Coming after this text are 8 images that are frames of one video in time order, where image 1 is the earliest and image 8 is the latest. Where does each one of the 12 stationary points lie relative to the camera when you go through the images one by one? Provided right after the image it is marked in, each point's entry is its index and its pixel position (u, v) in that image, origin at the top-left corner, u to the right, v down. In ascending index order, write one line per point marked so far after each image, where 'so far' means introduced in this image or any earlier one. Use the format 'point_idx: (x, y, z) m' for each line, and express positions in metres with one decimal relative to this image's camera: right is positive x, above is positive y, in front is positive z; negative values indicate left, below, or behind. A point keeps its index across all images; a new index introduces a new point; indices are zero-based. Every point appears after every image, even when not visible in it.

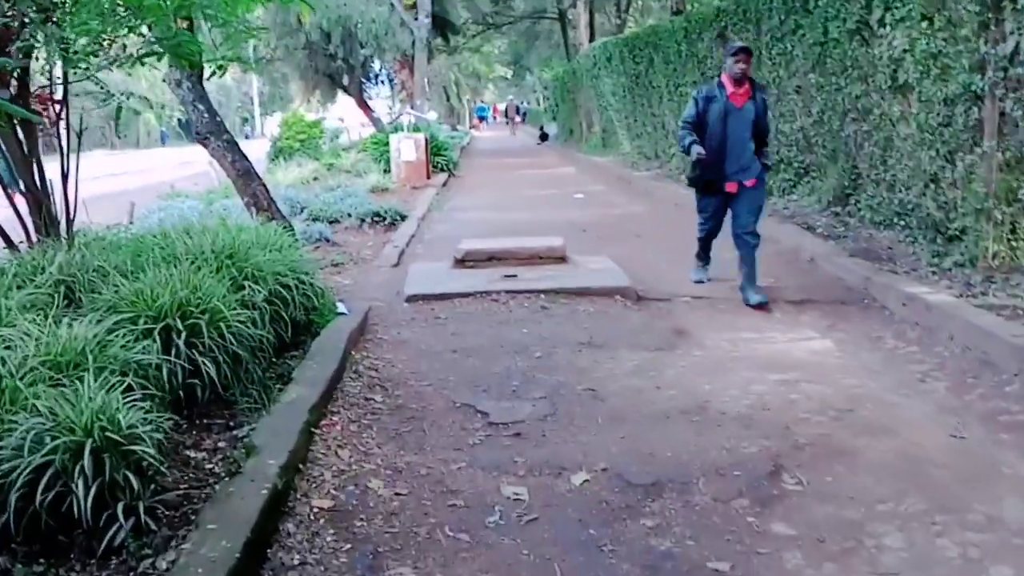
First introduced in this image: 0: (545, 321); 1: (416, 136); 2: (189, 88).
0: (+0.2, -0.3, +6.5) m
1: (-1.9, +3.0, +17.7) m
2: (-3.2, +2.0, +9.0) m
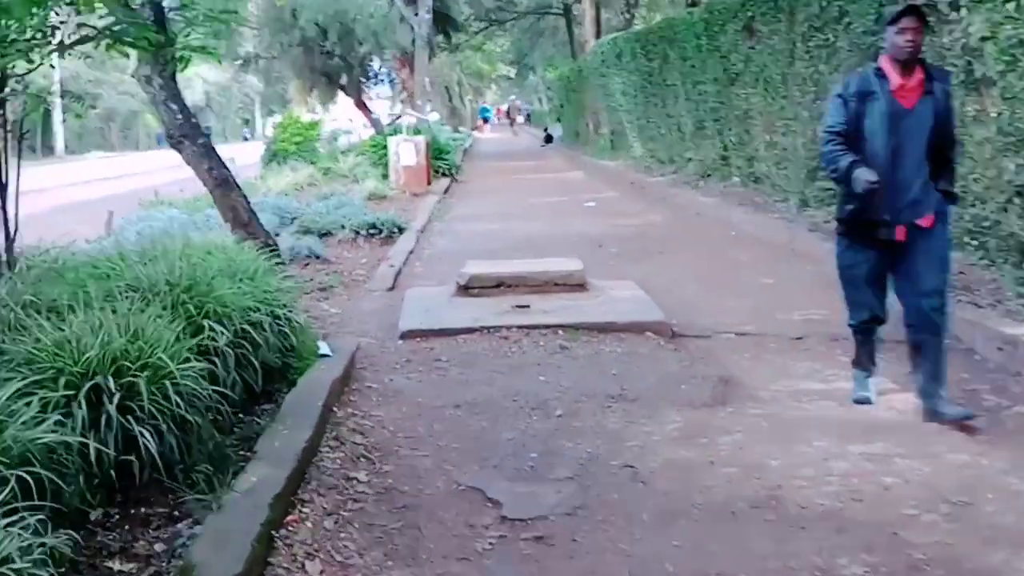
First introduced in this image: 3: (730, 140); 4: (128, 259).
0: (+0.3, -0.5, +5.5) m
1: (-1.8, +2.7, +16.7) m
2: (-3.1, +1.8, +8.0) m
3: (+3.5, +2.3, +14.4) m
4: (-2.6, +0.2, +6.0) m
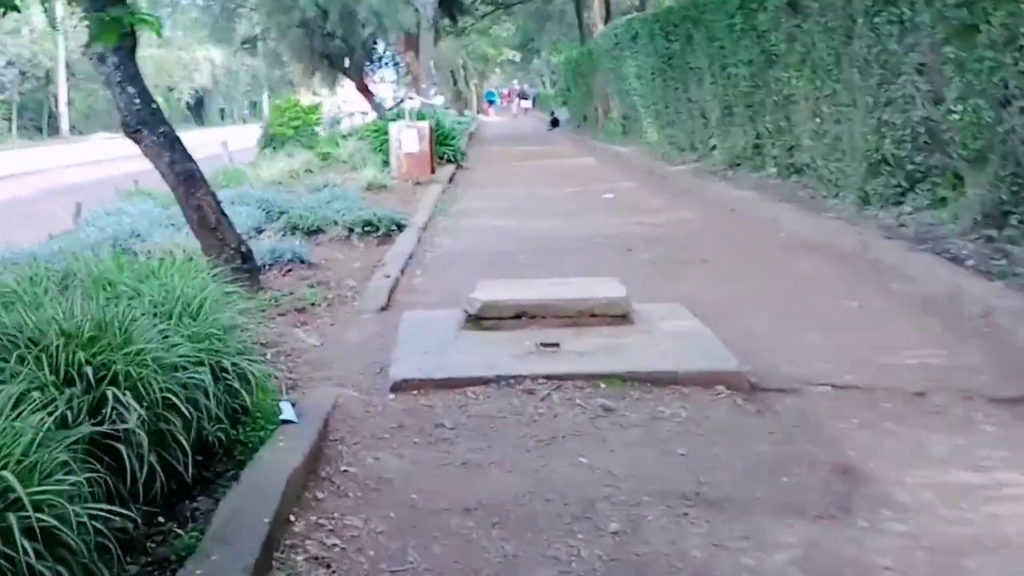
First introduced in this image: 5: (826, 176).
0: (+0.5, -0.7, +4.0) m
1: (-1.6, +2.8, +15.2) m
2: (-2.9, +1.7, +6.5) m
3: (+3.7, +2.3, +12.9) m
4: (-2.5, 0.0, +4.5) m
5: (+3.8, +1.4, +10.8) m
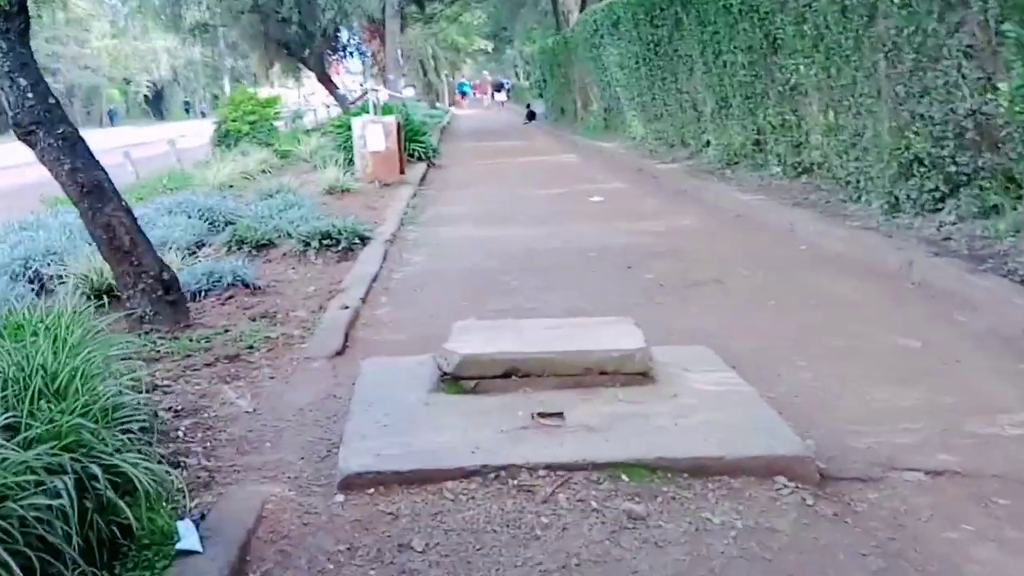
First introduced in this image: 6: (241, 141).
0: (+0.4, -0.9, +2.9) m
1: (-2.0, +2.6, +13.9) m
2: (-3.1, +1.4, +5.3) m
3: (+3.4, +2.2, +11.8) m
4: (-2.5, -0.2, +3.3) m
5: (+3.5, +1.2, +9.7) m
6: (-5.8, +3.2, +19.0) m
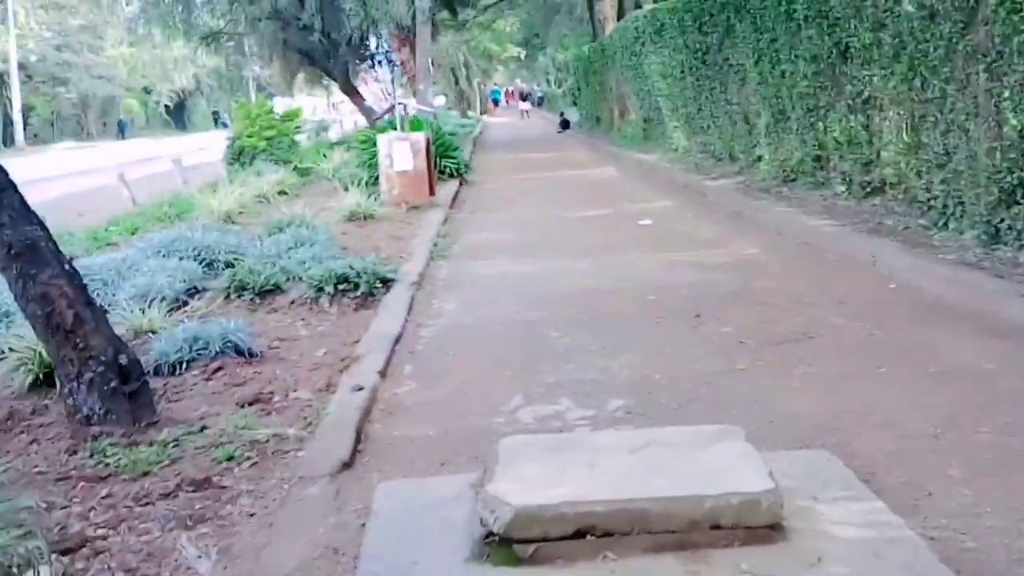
0: (+0.6, -1.3, +1.6) m
1: (-1.5, +2.2, +12.7) m
2: (-2.8, +1.0, +4.1) m
3: (+3.8, +1.8, +10.4) m
4: (-2.3, -0.6, +2.1) m
5: (+3.9, +0.8, +8.3) m
6: (-5.1, +2.6, +17.9) m
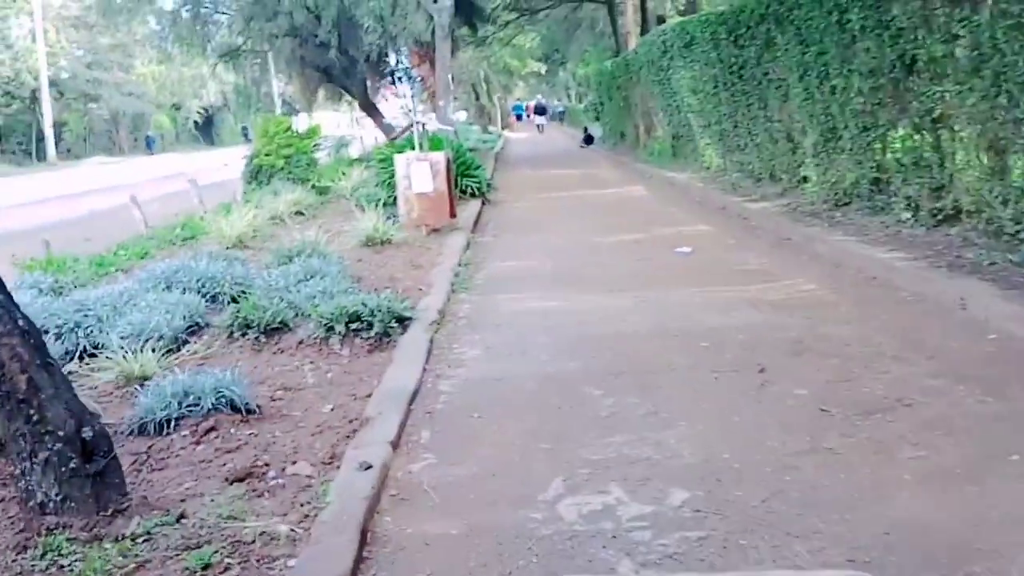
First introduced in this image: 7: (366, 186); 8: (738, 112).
0: (+0.7, -1.5, +0.7) m
1: (-1.1, +1.8, +12.0) m
2: (-2.6, +0.8, +3.4) m
3: (+4.2, +1.4, +9.5) m
4: (-2.2, -0.8, +1.4) m
5: (+4.2, +0.5, +7.4) m
6: (-4.6, +2.2, +17.3) m
7: (-2.6, +1.9, +15.9) m
8: (+3.9, +3.0, +14.8) m
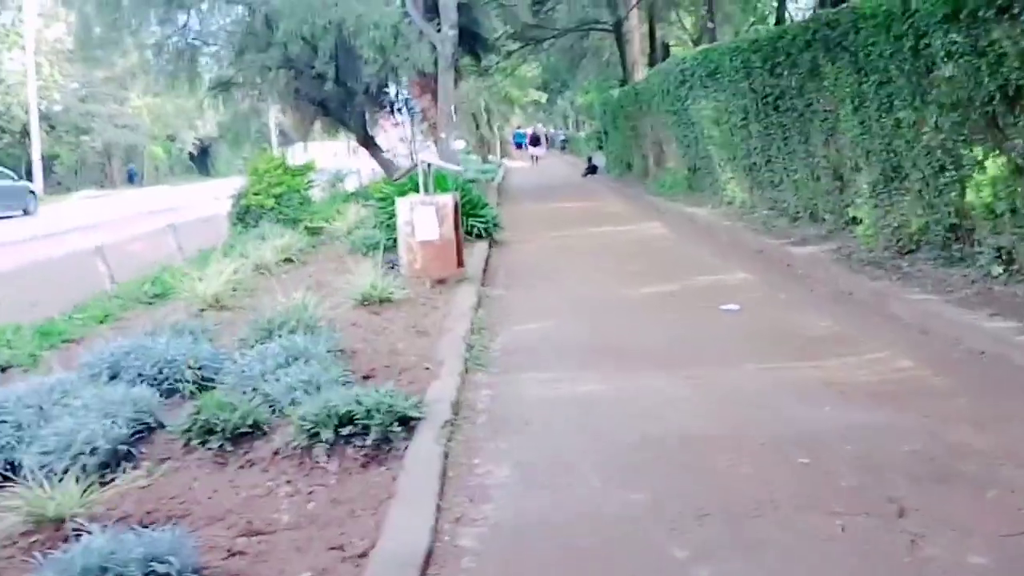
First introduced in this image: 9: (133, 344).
0: (+1.0, -1.9, -0.8) m
1: (-0.9, +1.1, +10.5) m
2: (-2.4, +0.3, +1.9) m
3: (+4.4, +0.8, +8.1) m
4: (-2.0, -1.3, -0.2) m
5: (+4.4, -0.1, +5.9) m
6: (-4.4, +1.3, +15.8) m
7: (-2.5, +1.0, +14.4) m
8: (+4.0, +2.2, +13.3) m
9: (-3.0, -0.4, +6.9) m
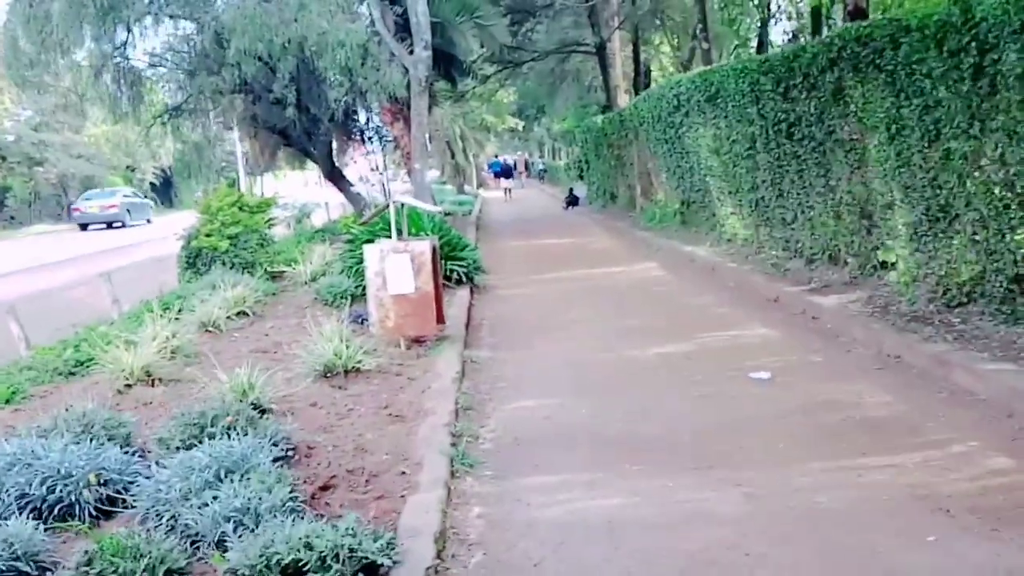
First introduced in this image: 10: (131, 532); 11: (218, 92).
0: (+1.2, -2.2, -2.3) m
1: (-1.0, +0.4, +9.1) m
2: (-2.3, -0.1, +0.4) m
3: (+4.3, +0.3, +6.8) m
4: (-1.8, -1.6, -1.7) m
5: (+4.4, -0.5, +4.6) m
6: (-4.7, +0.4, +14.3) m
7: (-2.7, +0.3, +12.9) m
8: (+3.8, +1.5, +12.1) m
9: (-3.0, -1.0, +5.4) m
10: (-1.9, -1.2, +4.5) m
11: (-6.0, +4.0, +18.3) m
